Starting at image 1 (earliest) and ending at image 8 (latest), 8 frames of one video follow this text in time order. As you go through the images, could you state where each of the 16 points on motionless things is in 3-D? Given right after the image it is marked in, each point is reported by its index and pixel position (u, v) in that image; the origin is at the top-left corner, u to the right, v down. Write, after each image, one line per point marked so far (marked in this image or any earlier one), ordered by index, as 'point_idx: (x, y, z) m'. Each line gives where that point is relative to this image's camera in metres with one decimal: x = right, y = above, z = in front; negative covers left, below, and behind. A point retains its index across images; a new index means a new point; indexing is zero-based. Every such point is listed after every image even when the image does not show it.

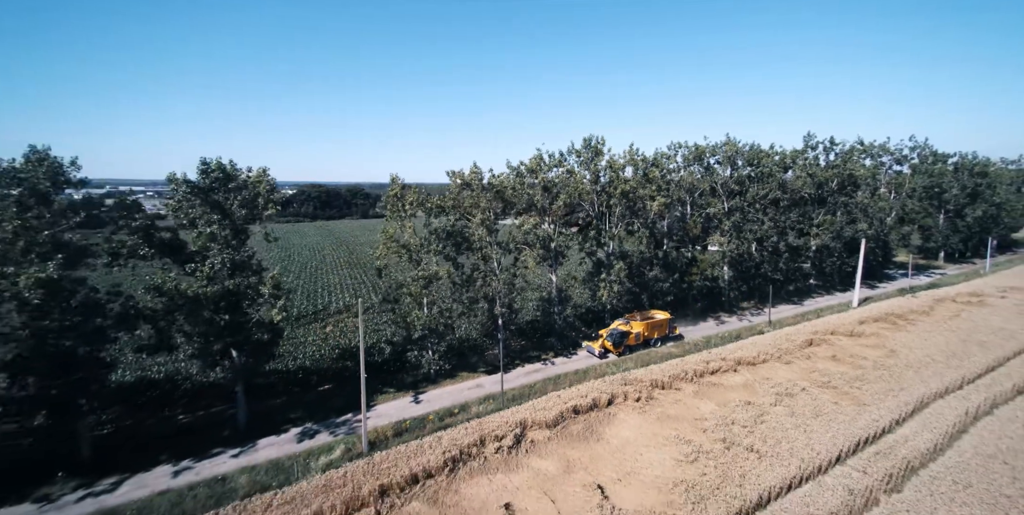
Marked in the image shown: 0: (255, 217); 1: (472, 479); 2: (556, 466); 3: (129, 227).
0: (-9.1, +1.4, +16.7) m
1: (-1.3, -6.7, +14.2) m
2: (+1.4, -6.5, +14.8) m
3: (-11.8, +0.9, +14.8) m
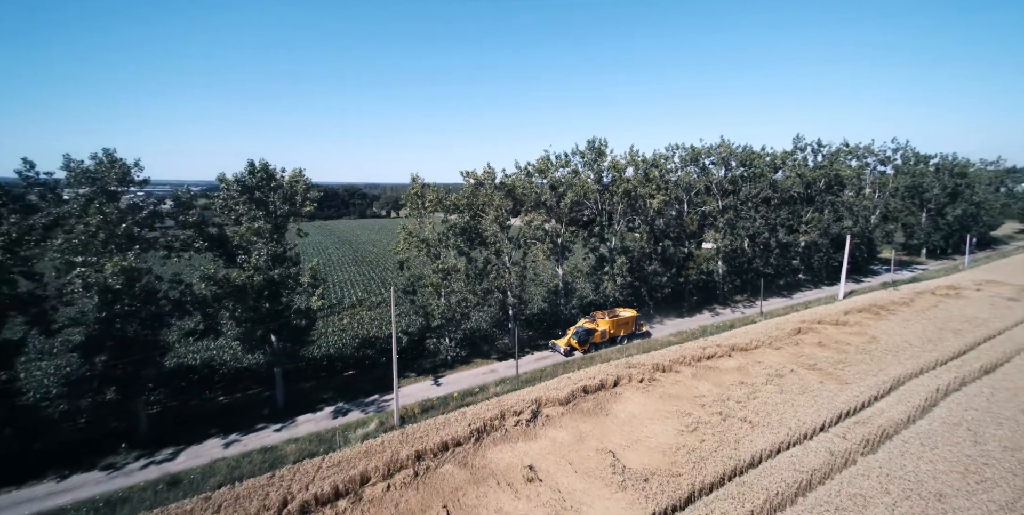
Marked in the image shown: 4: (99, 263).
0: (-8.5, +1.7, +18.3) m
1: (-0.6, -6.4, +15.8) m
2: (+2.0, -6.2, +16.5) m
3: (-11.1, +1.2, +16.3) m
4: (-12.0, -0.4, +14.5) m
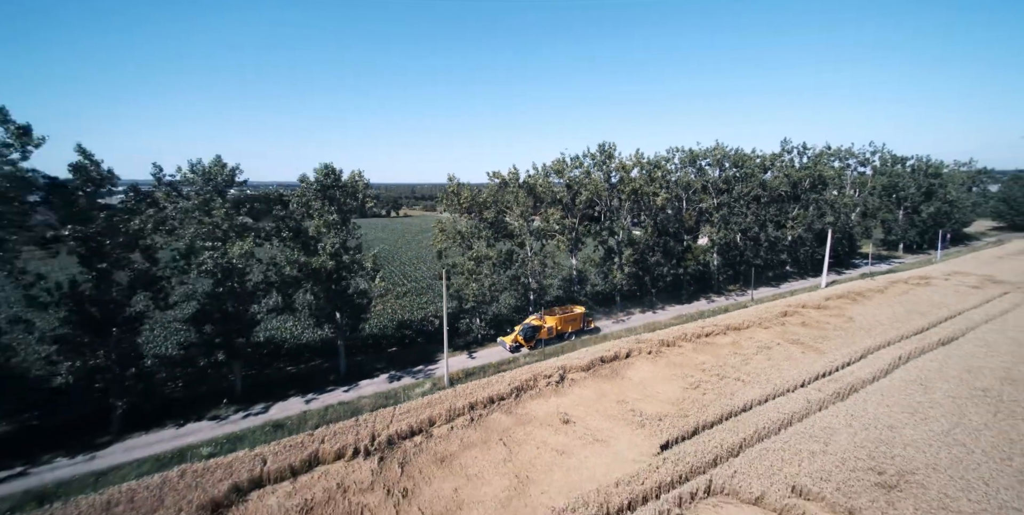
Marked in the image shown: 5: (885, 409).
0: (-7.1, +2.2, +21.5) m
1: (+0.8, -5.8, +19.2) m
2: (+3.4, -5.7, +19.9) m
3: (-9.8, +1.7, +19.5) m
4: (-10.5, +0.2, +17.7) m
5: (+13.7, -5.5, +17.4) m
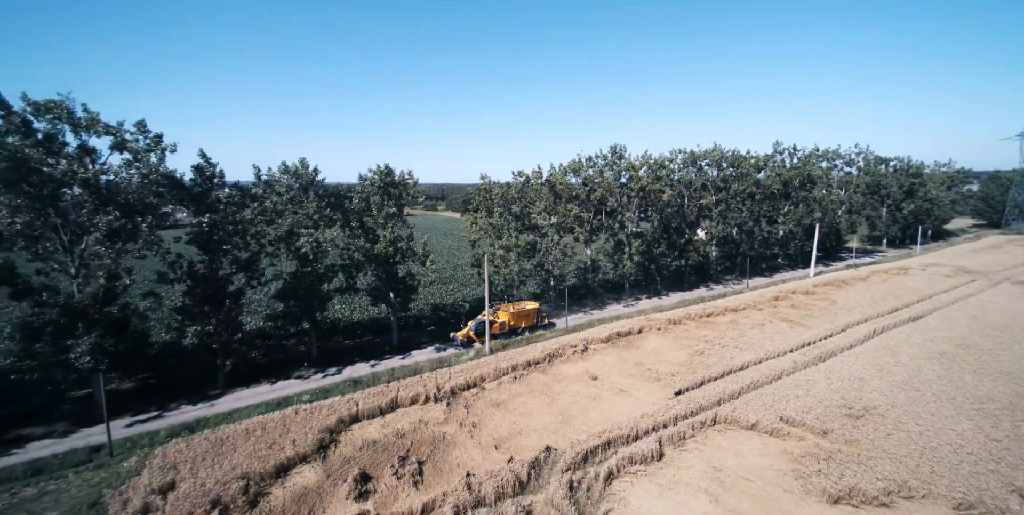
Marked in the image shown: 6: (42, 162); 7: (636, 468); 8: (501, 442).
0: (-5.5, +2.9, +25.0) m
1: (+2.5, -5.1, +22.7) m
2: (+5.1, -5.0, +23.4) m
3: (-8.1, +2.4, +22.9) m
4: (-8.9, +0.8, +21.1) m
5: (+15.3, -4.8, +21.1) m
6: (-15.9, +3.0, +15.8) m
7: (+3.6, -6.3, +14.2) m
8: (-0.5, -6.2, +16.0) m
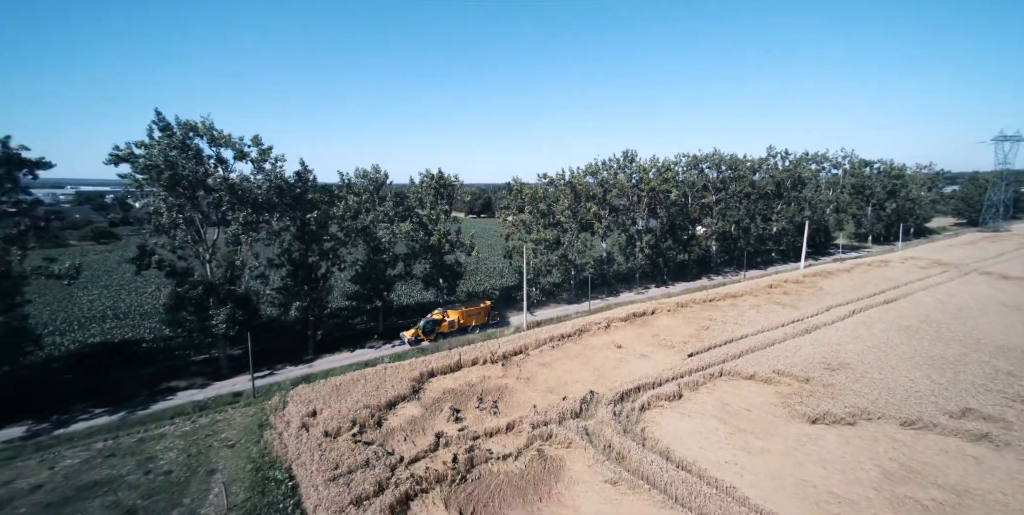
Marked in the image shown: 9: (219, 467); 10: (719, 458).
0: (-3.4, +3.4, +29.2) m
1: (+4.5, -4.5, +27.0) m
2: (+7.1, -4.4, +27.8) m
3: (-6.1, +3.0, +27.2) m
4: (-6.8, +1.4, +25.3) m
5: (+17.4, -4.2, +25.5) m
6: (-13.8, +3.6, +20.0) m
7: (+5.8, -5.7, +18.5) m
8: (+1.6, -5.6, +20.3) m
9: (-8.8, -6.4, +14.5) m
10: (+6.3, -6.2, +14.7) m
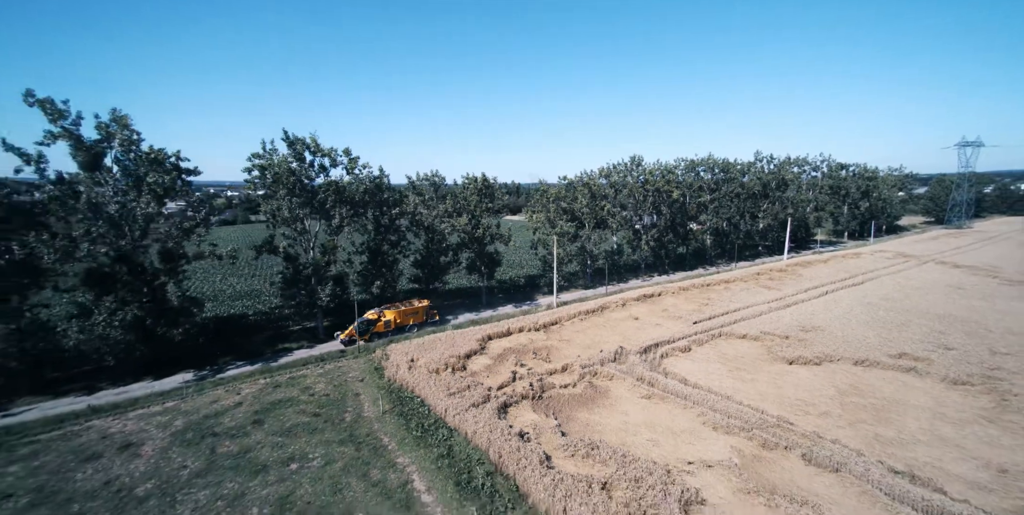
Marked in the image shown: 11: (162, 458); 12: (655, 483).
0: (-1.2, +4.1, +34.7) m
1: (+6.8, -3.8, +32.6) m
2: (+9.4, -3.6, +33.4) m
3: (-3.8, +3.7, +32.5) m
4: (-4.5, +2.1, +30.7) m
5: (+19.7, -3.4, +31.3) m
6: (-11.4, +4.3, +25.2) m
7: (+8.2, -4.9, +24.1) m
8: (+4.1, -4.8, +25.8) m
9: (-6.3, -5.6, +19.7) m
10: (+8.9, -5.4, +20.3) m
11: (-10.8, -6.2, +14.7) m
12: (+4.0, -6.2, +13.1) m
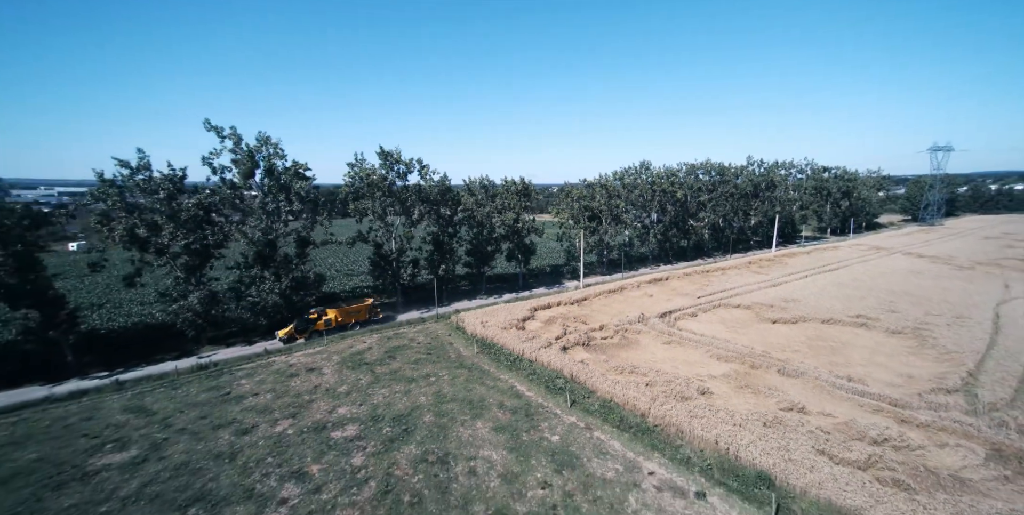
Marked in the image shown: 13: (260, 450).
0: (+1.6, +5.0, +41.5) m
1: (+9.7, -2.9, +39.4) m
2: (+12.3, -2.7, +40.3) m
3: (-1.0, +4.5, +39.3) m
4: (-1.6, +3.0, +37.5) m
5: (+22.6, -2.4, +38.3) m
6: (-8.4, +5.1, +31.9) m
7: (+11.2, -3.9, +31.0) m
8: (+7.0, -3.9, +32.6) m
9: (-3.2, -4.7, +26.5) m
10: (+11.9, -4.4, +27.2) m
11: (-7.7, -5.3, +21.3) m
12: (+7.1, -5.3, +19.9) m
13: (-8.0, -6.2, +15.2) m
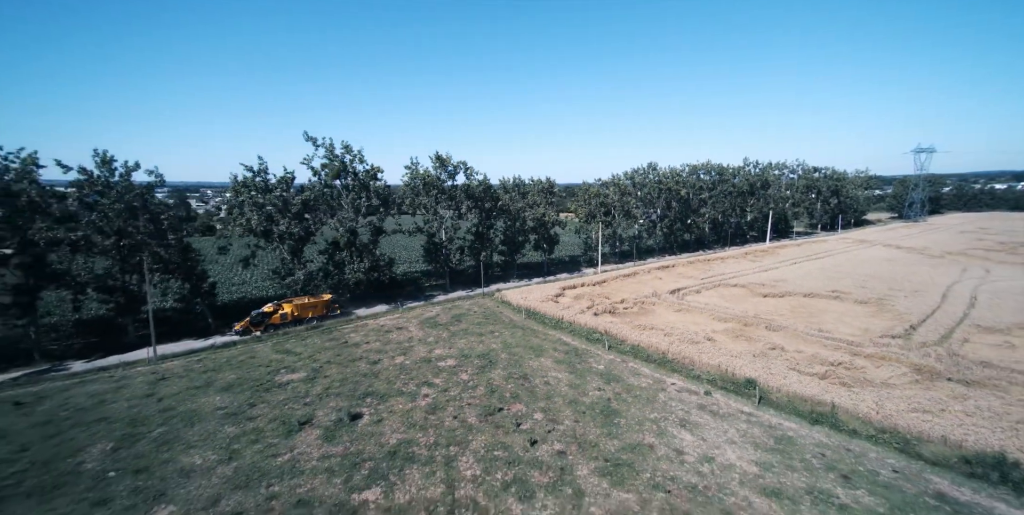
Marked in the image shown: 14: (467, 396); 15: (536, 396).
0: (+4.2, +6.0, +47.6) m
1: (+12.4, -1.8, +45.5) m
2: (+14.9, -1.7, +46.4) m
3: (+1.7, +5.5, +45.4) m
4: (+1.0, +4.0, +43.6) m
5: (+25.3, -1.3, +44.5) m
6: (-5.8, +6.1, +38.0) m
7: (+13.9, -2.9, +37.1) m
8: (+9.7, -2.9, +38.7) m
9: (-0.6, -3.7, +32.5) m
10: (+14.6, -3.3, +33.3) m
11: (-5.1, -4.3, +27.4) m
12: (+9.8, -4.2, +26.0) m
13: (-5.3, -5.1, +21.2) m
14: (-1.8, -5.5, +18.9) m
15: (+0.9, -5.6, +19.0) m
